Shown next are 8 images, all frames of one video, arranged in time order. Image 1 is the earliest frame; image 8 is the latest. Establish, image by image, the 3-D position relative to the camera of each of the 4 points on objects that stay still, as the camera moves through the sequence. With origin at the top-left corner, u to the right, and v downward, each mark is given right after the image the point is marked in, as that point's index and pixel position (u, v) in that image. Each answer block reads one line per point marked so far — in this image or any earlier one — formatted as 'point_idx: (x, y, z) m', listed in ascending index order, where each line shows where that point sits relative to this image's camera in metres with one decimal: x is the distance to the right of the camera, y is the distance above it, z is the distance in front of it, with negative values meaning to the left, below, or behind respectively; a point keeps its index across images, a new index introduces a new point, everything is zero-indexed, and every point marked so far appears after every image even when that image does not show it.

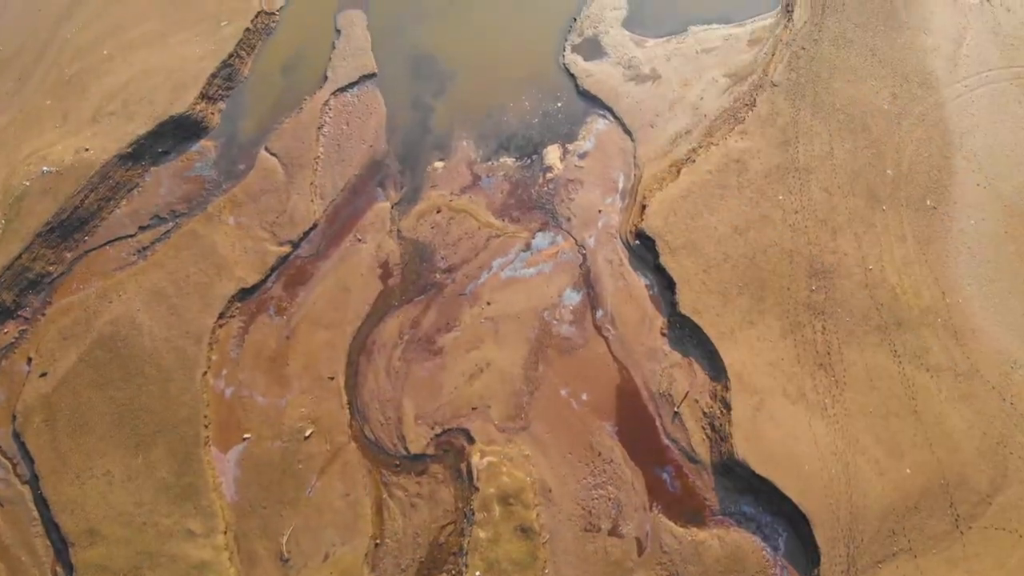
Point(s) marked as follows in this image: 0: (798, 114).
0: (+6.1, +3.7, +11.1) m
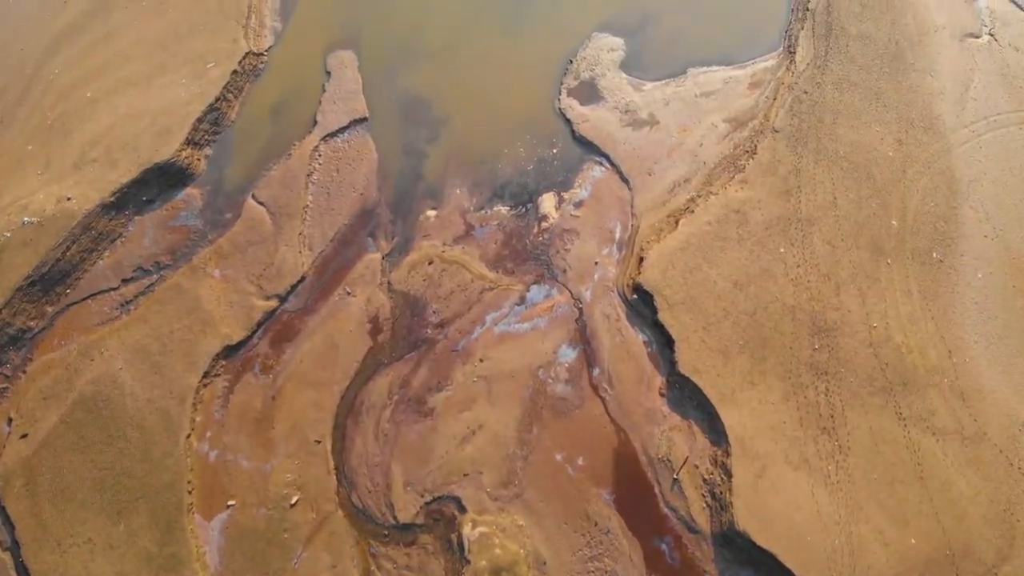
0: (+6.0, +2.6, +10.8) m
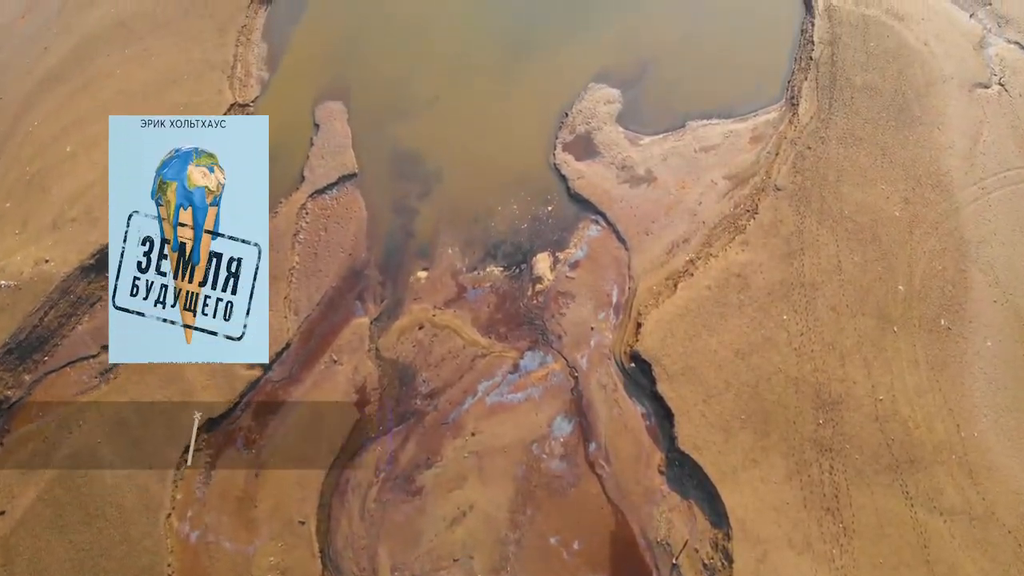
0: (+5.8, +1.3, +10.4) m
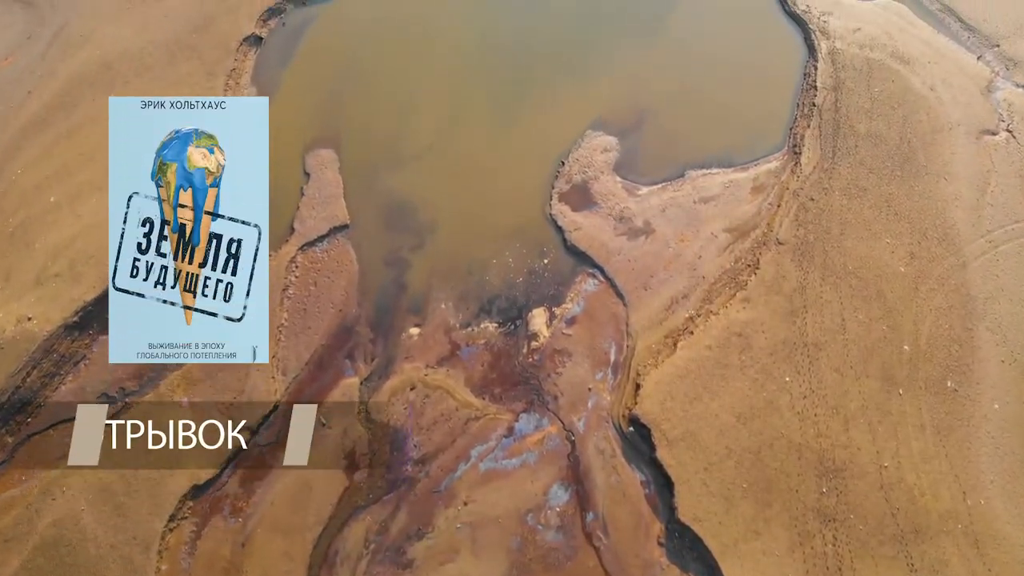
0: (+5.7, +0.2, +10.1) m
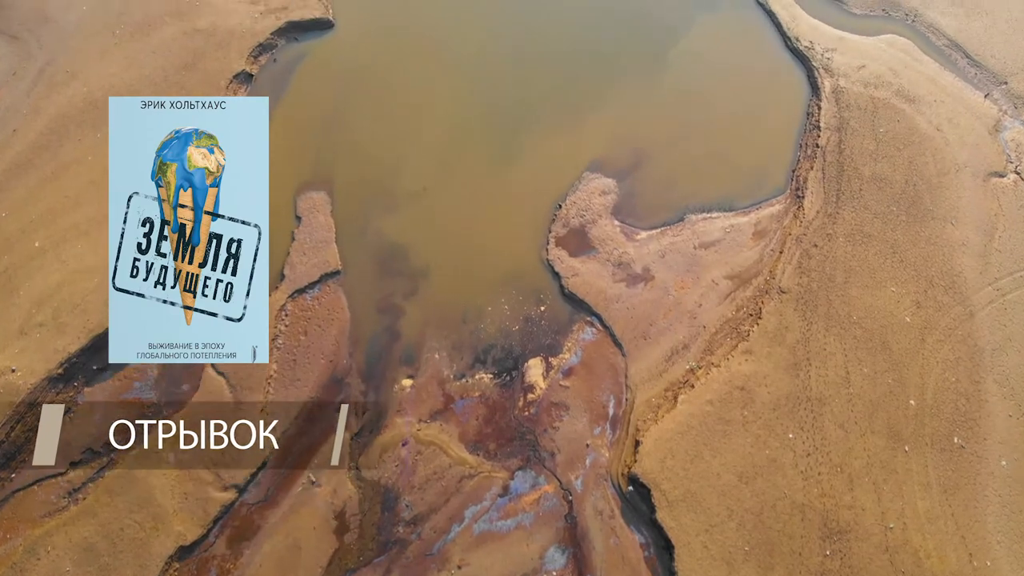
0: (+5.6, -0.8, +9.9) m
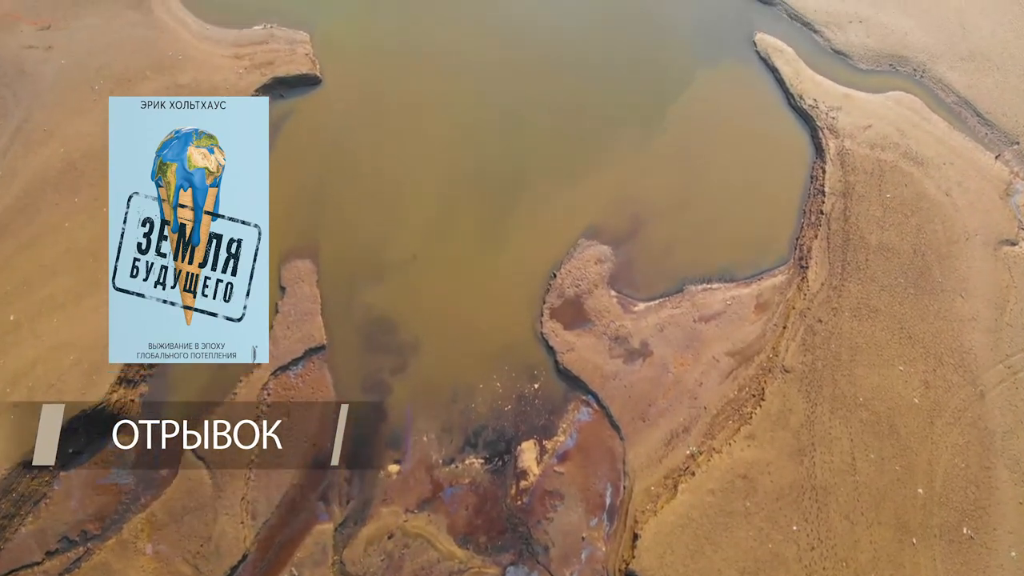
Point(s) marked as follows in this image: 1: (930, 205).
0: (+5.5, -2.3, +9.5) m
1: (+8.6, +1.7, +10.7) m
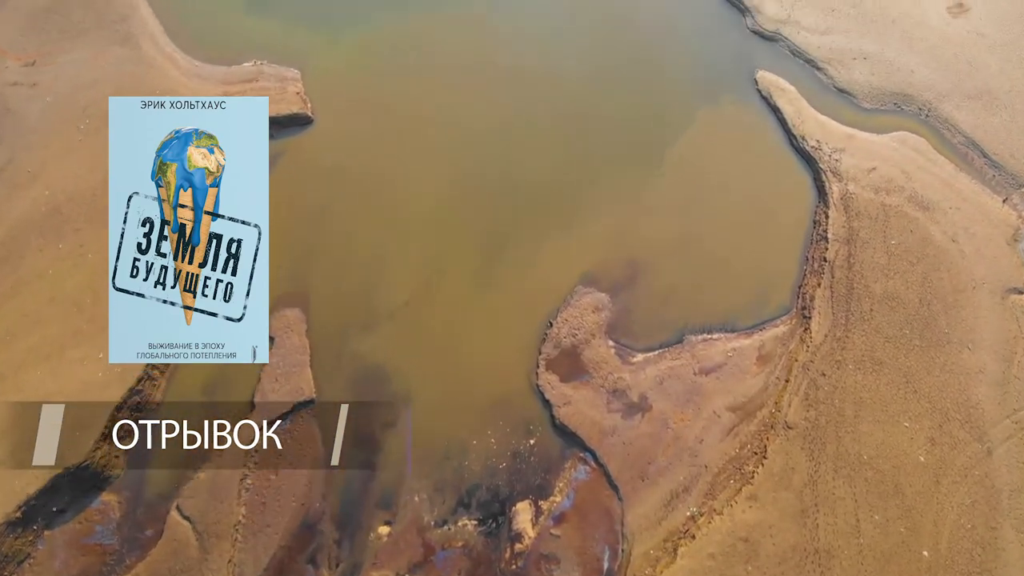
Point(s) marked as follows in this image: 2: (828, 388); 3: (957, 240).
0: (+5.4, -3.2, +9.2) m
1: (+8.5, +0.7, +10.4) m
2: (+5.8, -1.8, +9.6) m
3: (+9.0, +1.0, +10.5) m
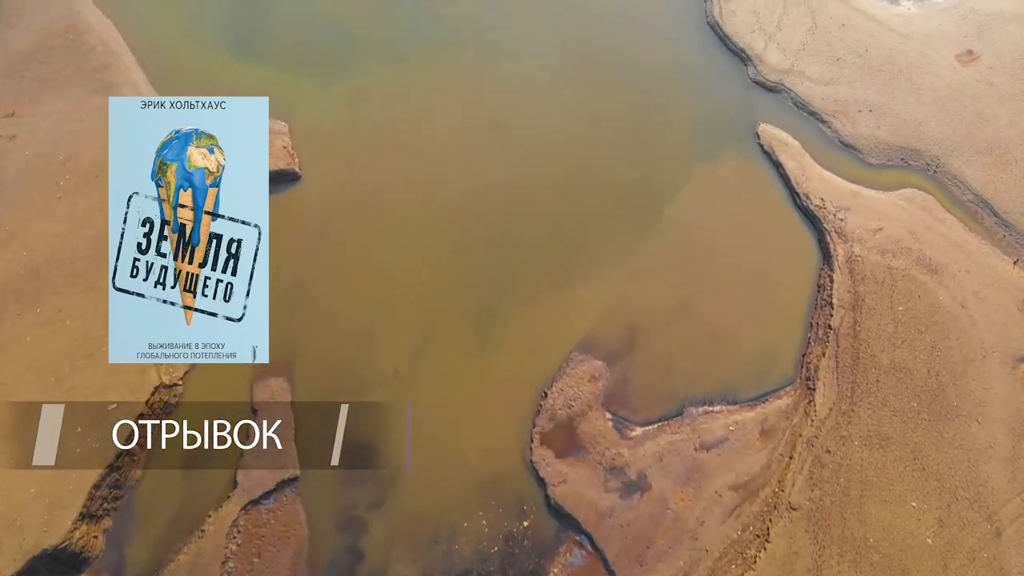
0: (+5.3, -4.5, +8.9) m
1: (+8.4, -0.6, +10.1) m
2: (+5.7, -3.2, +9.3) m
3: (+8.9, -0.3, +10.2) m
